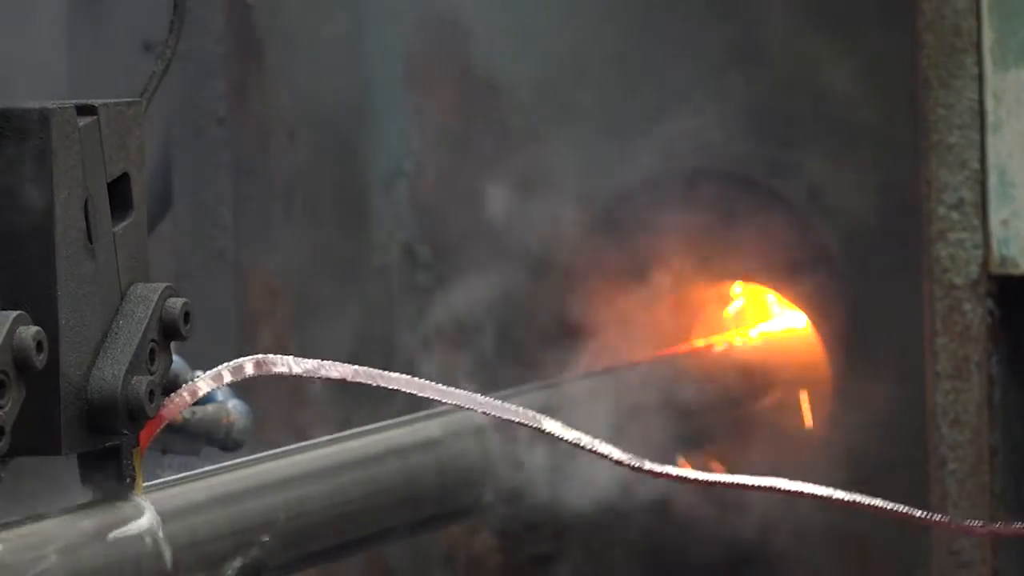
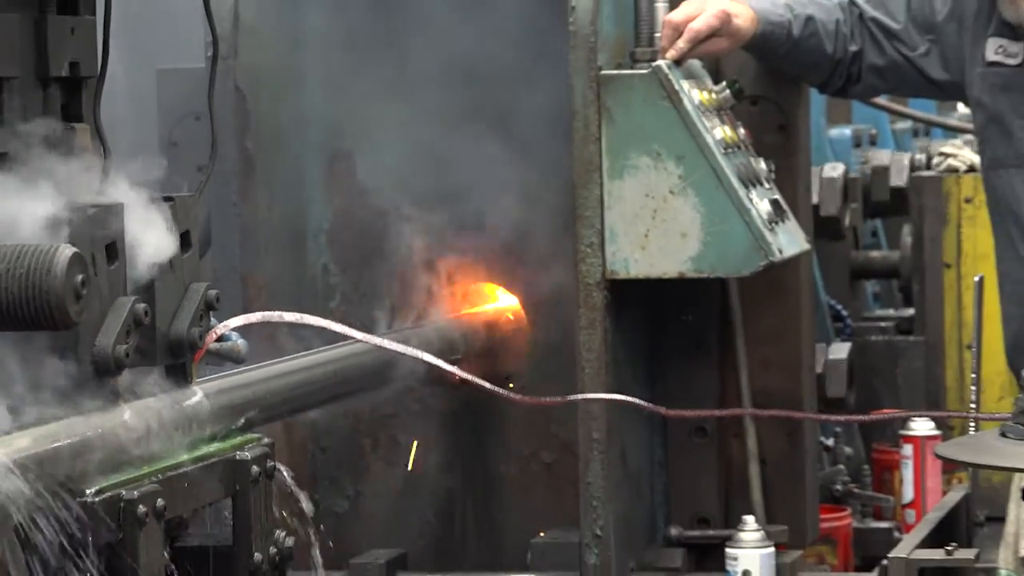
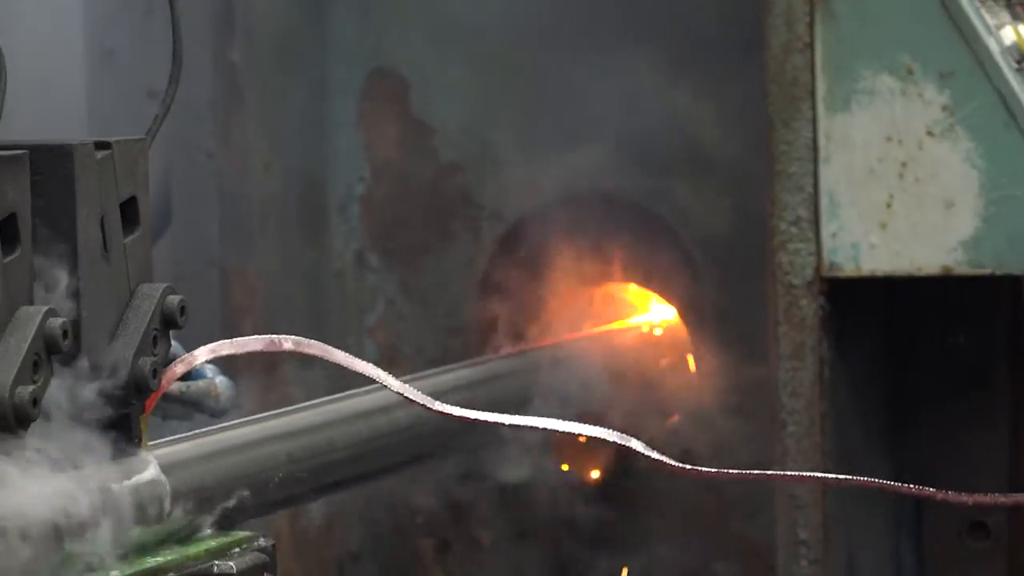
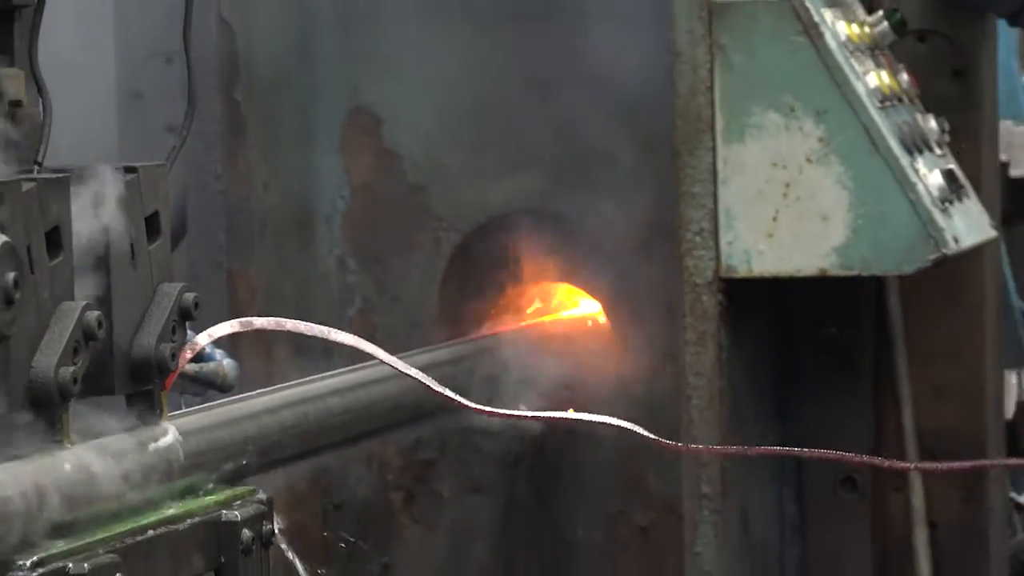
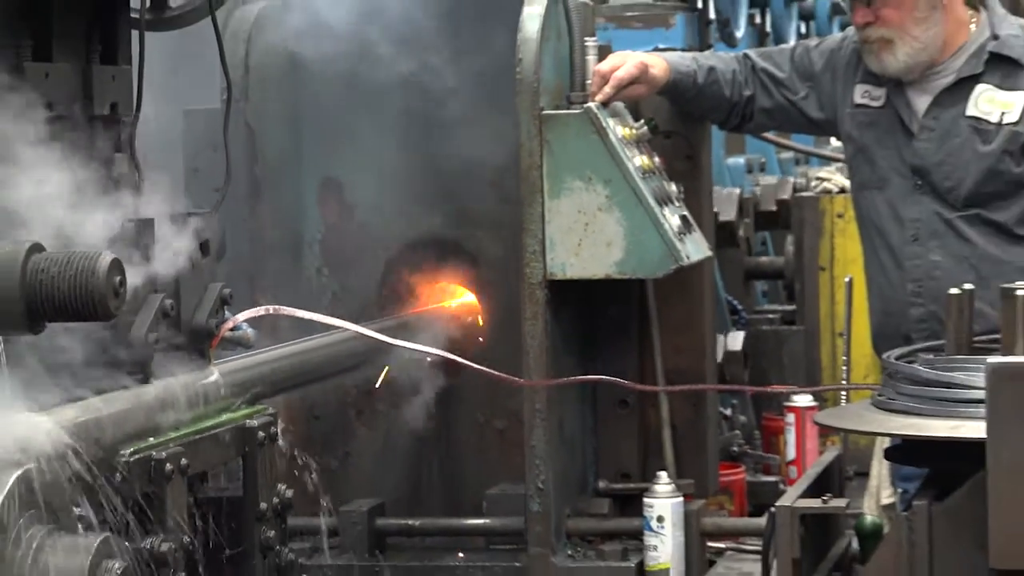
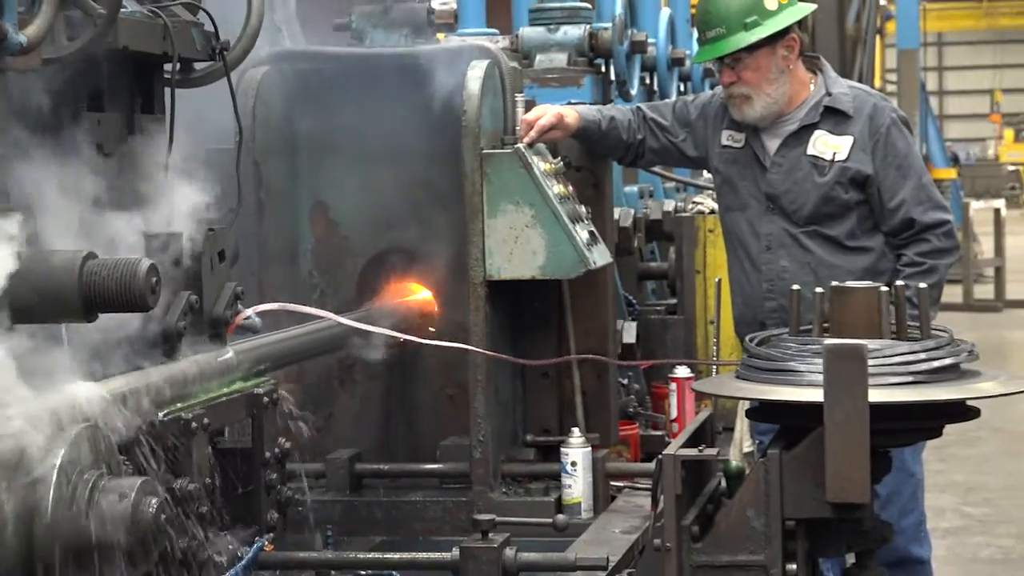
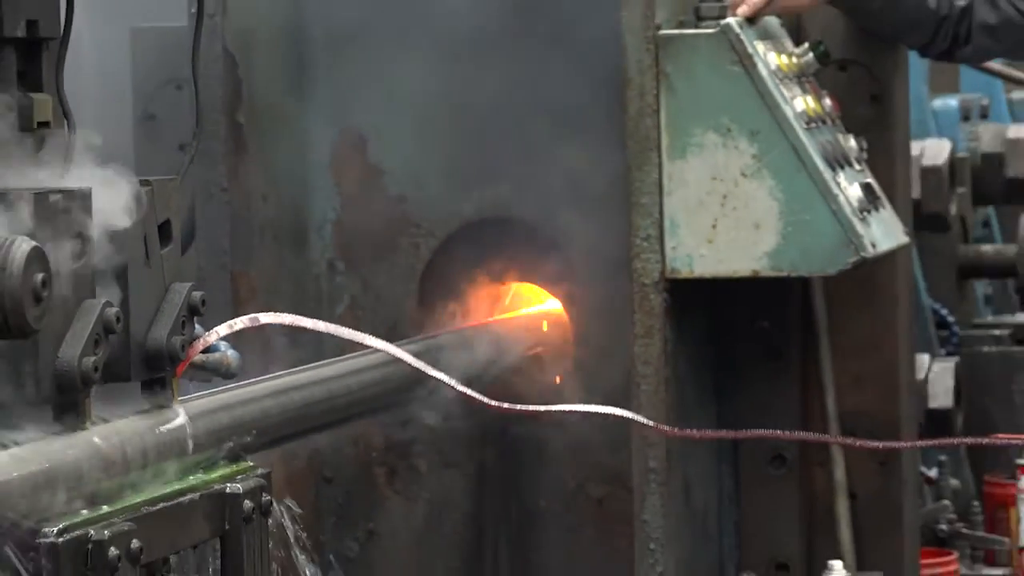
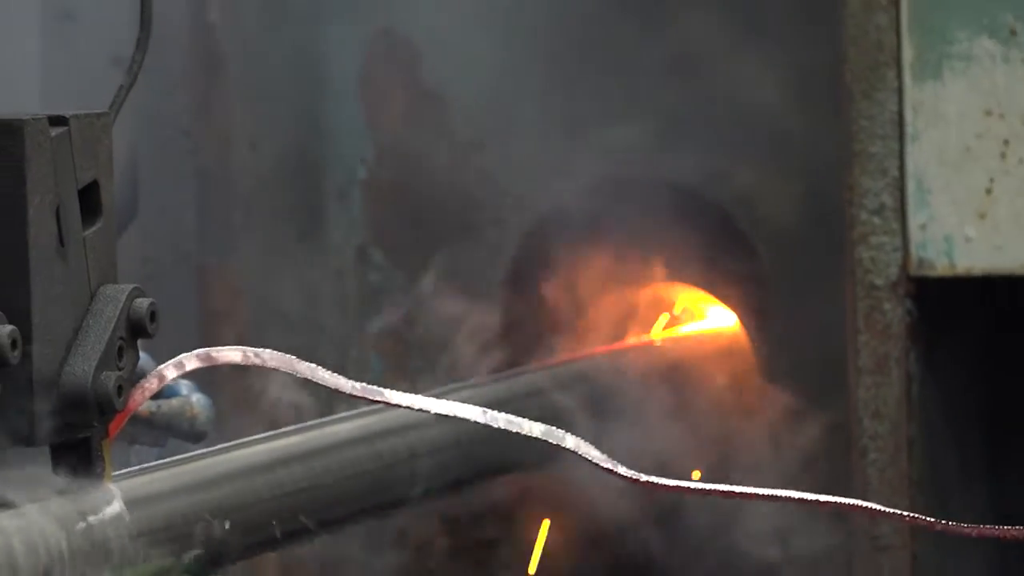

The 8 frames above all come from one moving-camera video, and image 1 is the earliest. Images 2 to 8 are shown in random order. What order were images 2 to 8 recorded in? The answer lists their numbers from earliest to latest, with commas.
8, 3, 4, 7, 2, 5, 6
